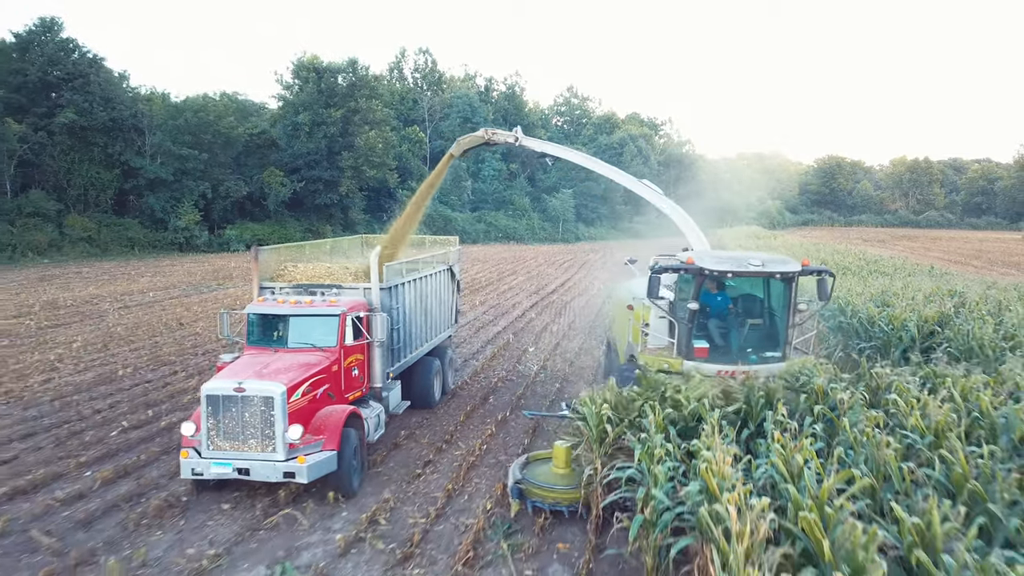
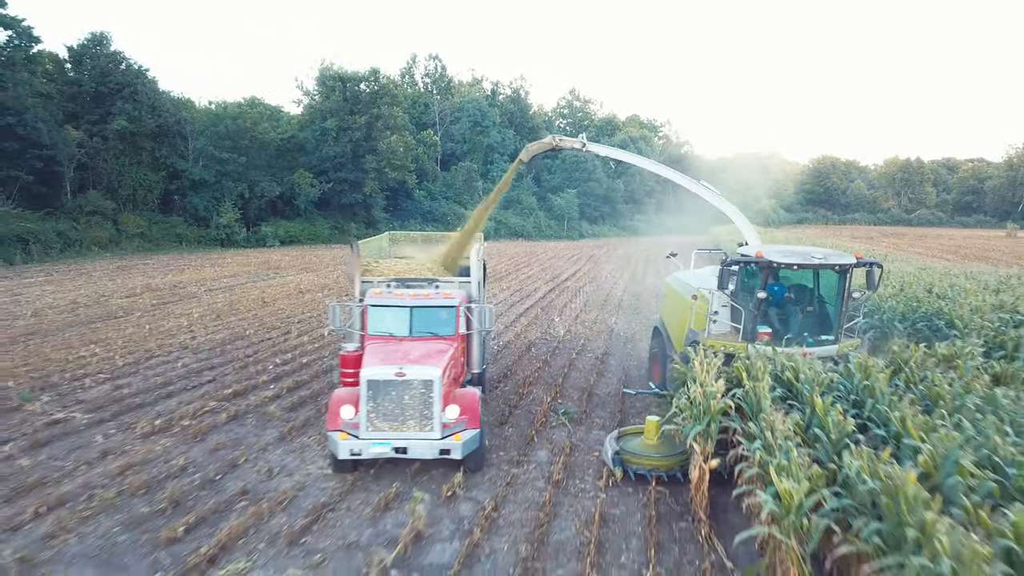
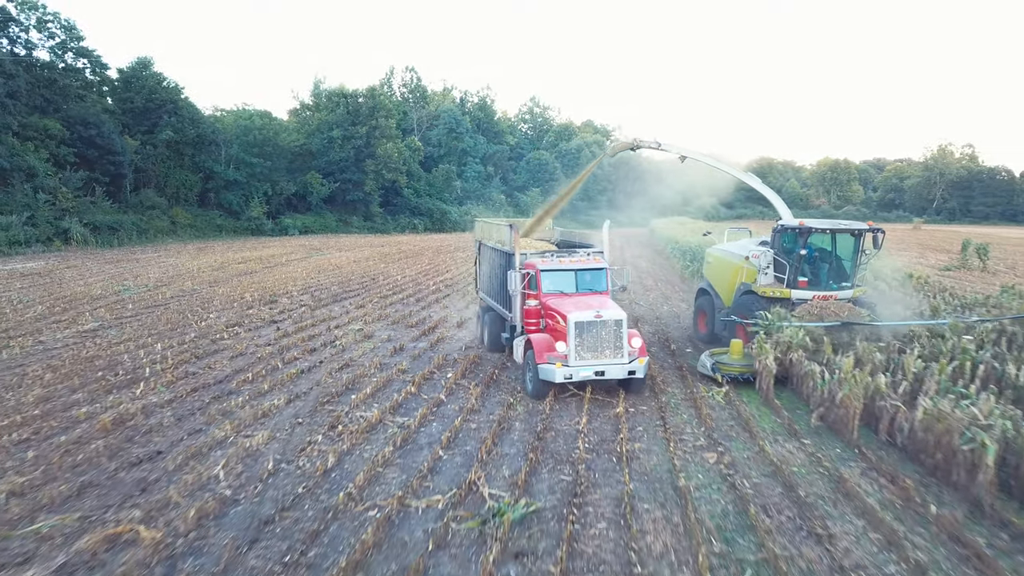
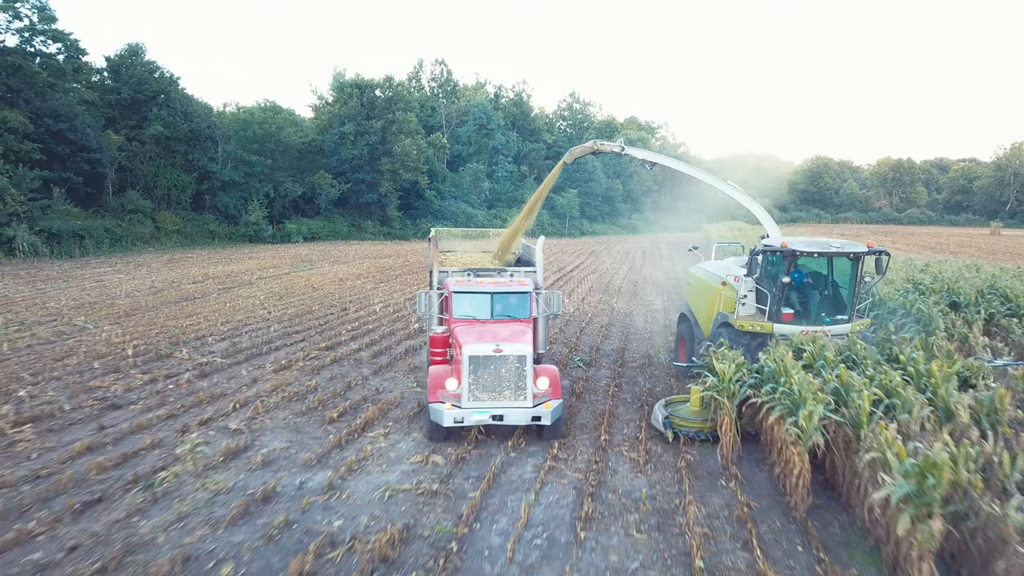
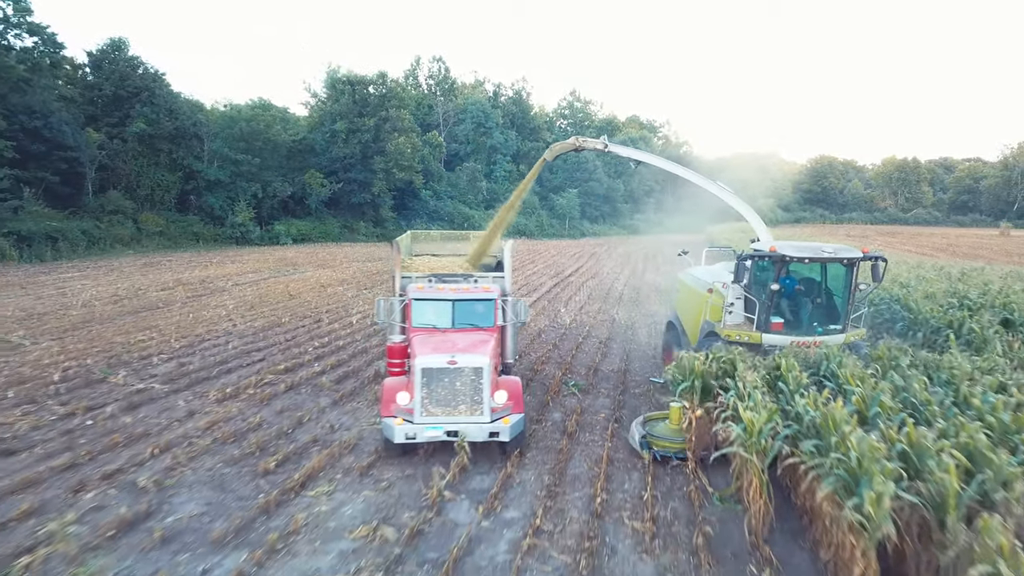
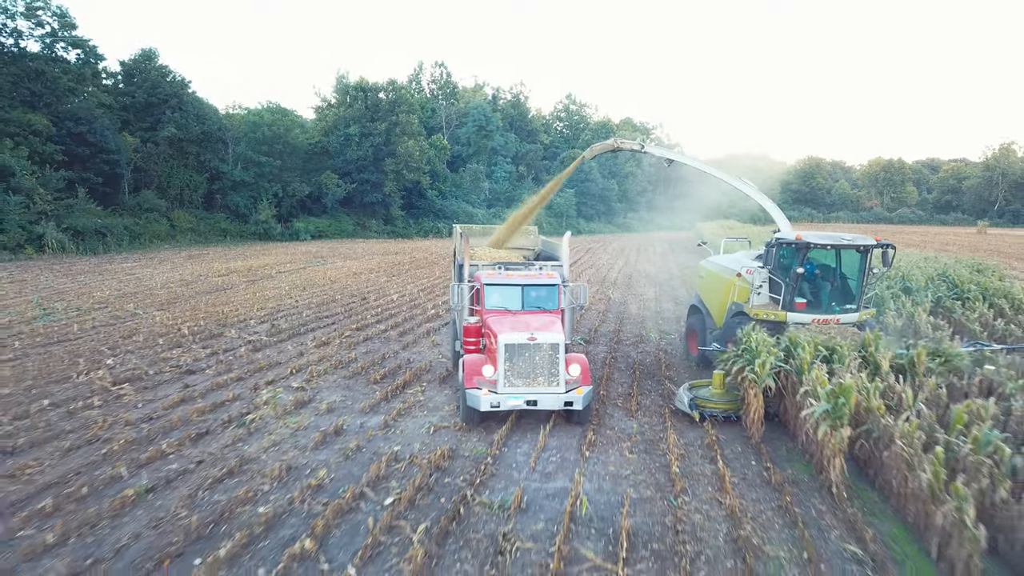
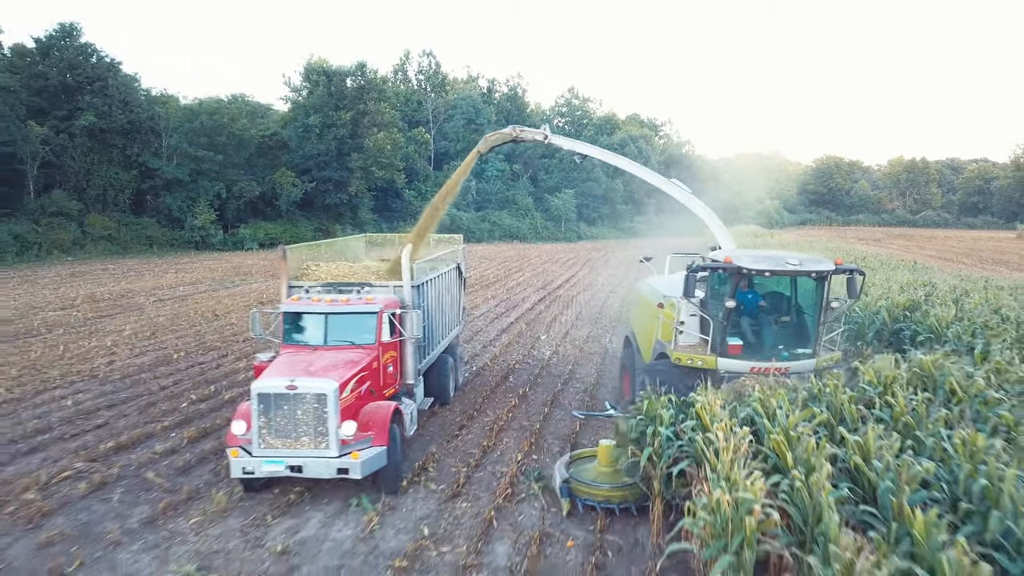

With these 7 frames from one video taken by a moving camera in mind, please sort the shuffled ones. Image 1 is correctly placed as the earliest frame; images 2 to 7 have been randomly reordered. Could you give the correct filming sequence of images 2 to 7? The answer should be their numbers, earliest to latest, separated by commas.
7, 2, 5, 4, 6, 3
